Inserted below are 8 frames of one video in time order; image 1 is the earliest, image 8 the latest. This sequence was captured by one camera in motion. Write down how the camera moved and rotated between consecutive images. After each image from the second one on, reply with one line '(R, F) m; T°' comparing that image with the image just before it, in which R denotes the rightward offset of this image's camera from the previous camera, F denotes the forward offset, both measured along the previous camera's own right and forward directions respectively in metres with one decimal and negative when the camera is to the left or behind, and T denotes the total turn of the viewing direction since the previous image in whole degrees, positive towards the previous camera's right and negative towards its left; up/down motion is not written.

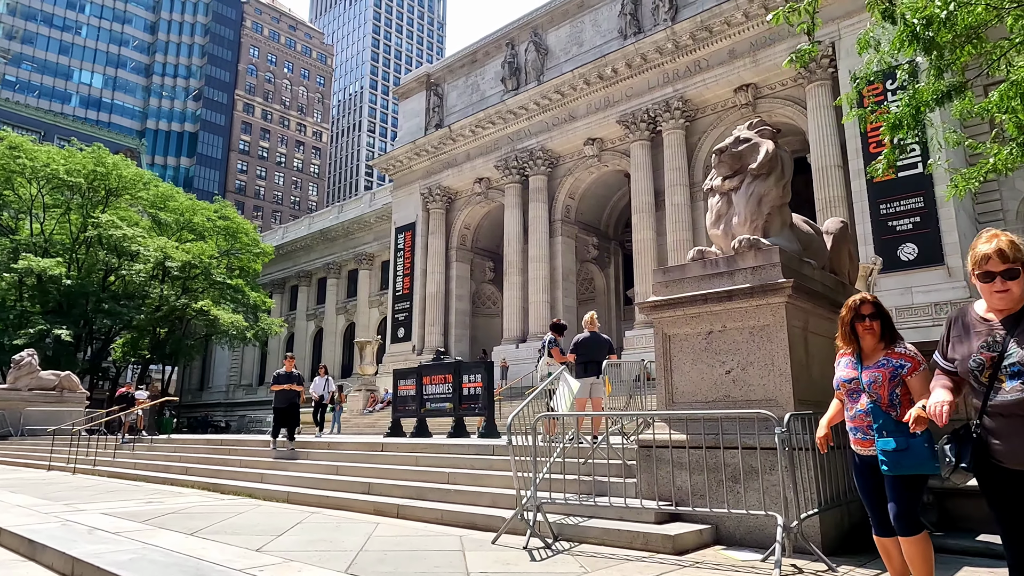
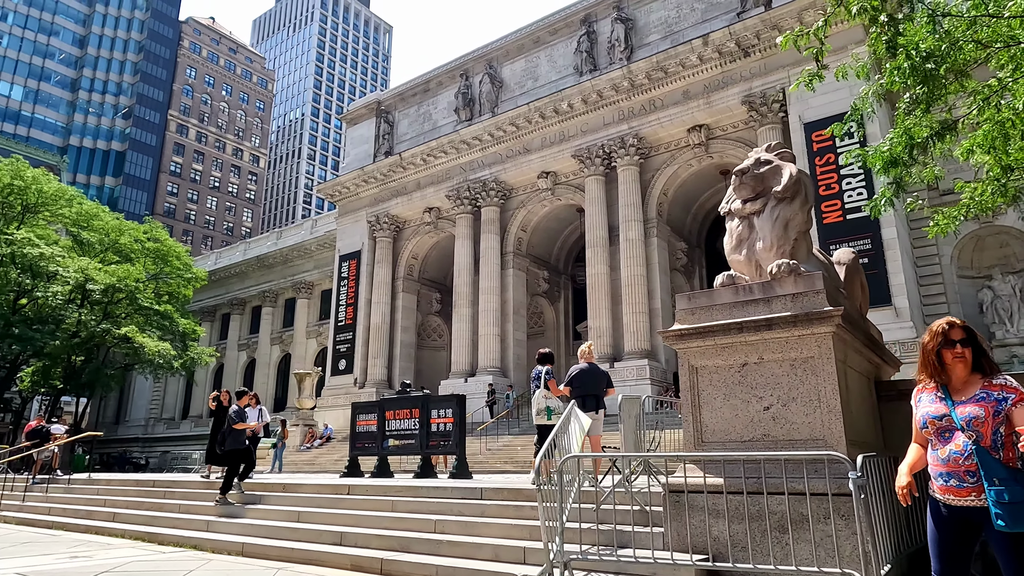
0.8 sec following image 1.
(-0.6, +0.6) m; +5°
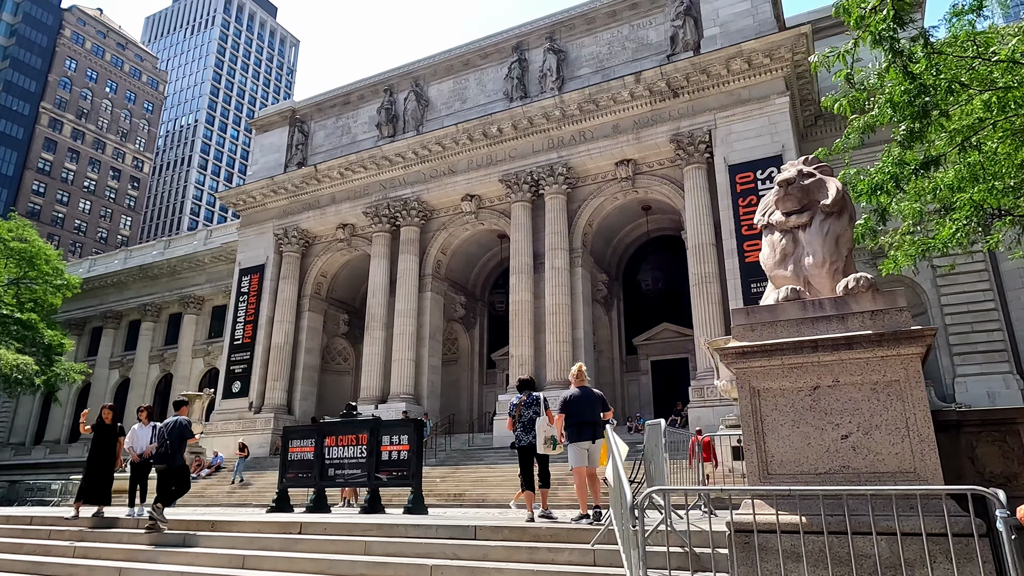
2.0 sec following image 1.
(-1.0, +0.9) m; +9°
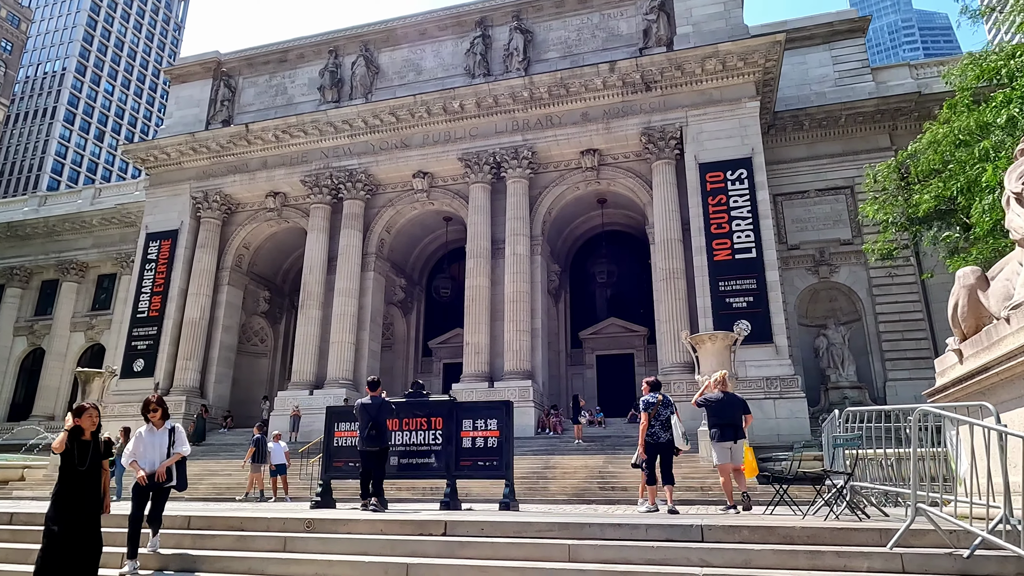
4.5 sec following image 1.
(-2.7, +1.3) m; +10°
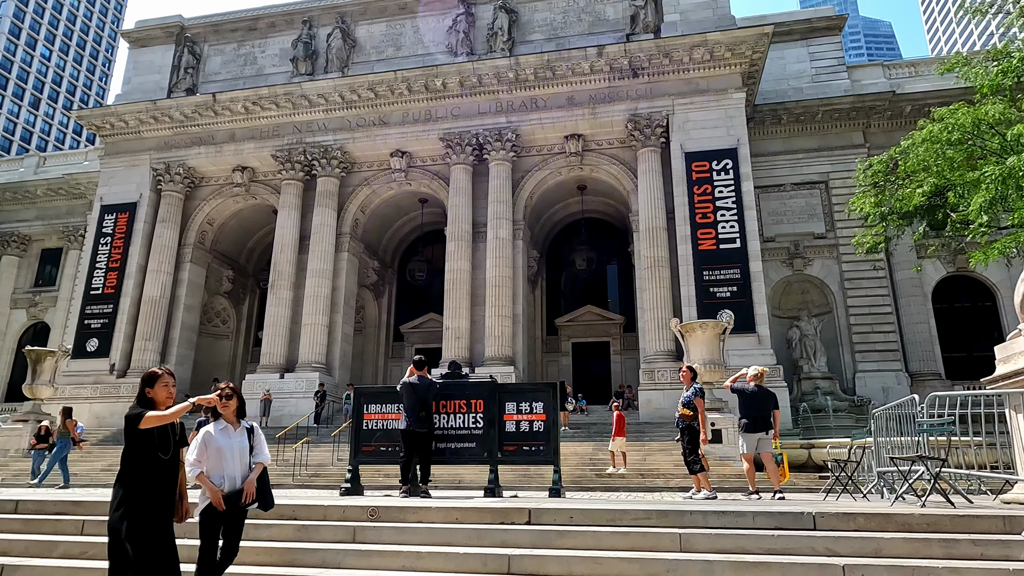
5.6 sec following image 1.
(-1.1, +0.4) m; +4°
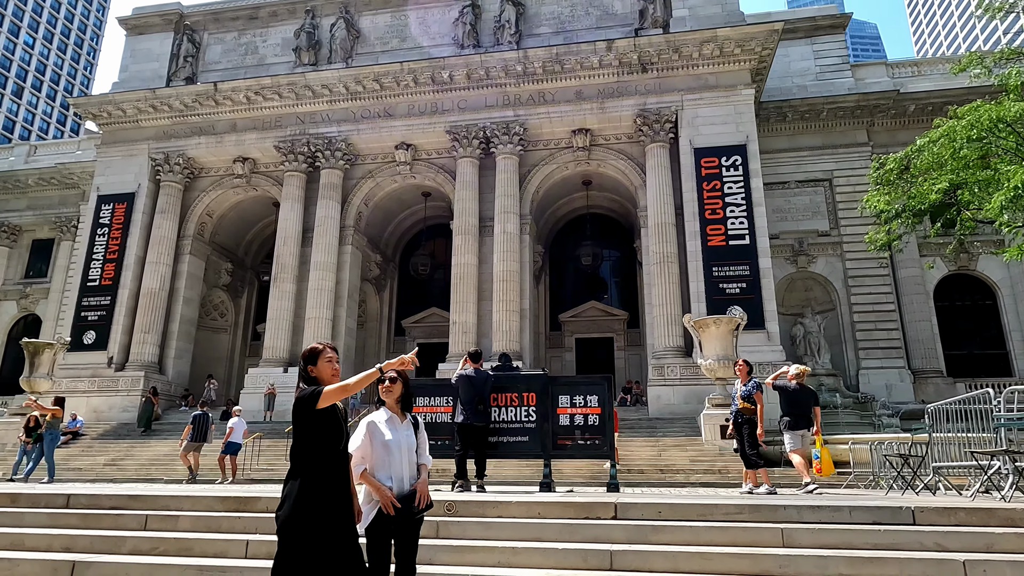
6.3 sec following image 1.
(-0.8, +0.2) m; +1°
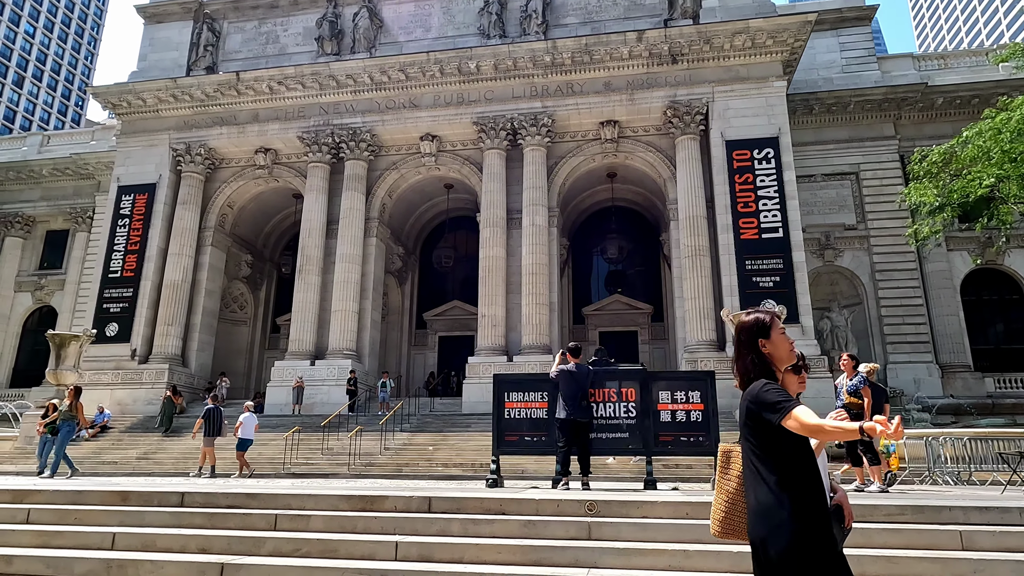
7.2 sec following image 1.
(-1.1, +0.2) m; 0°
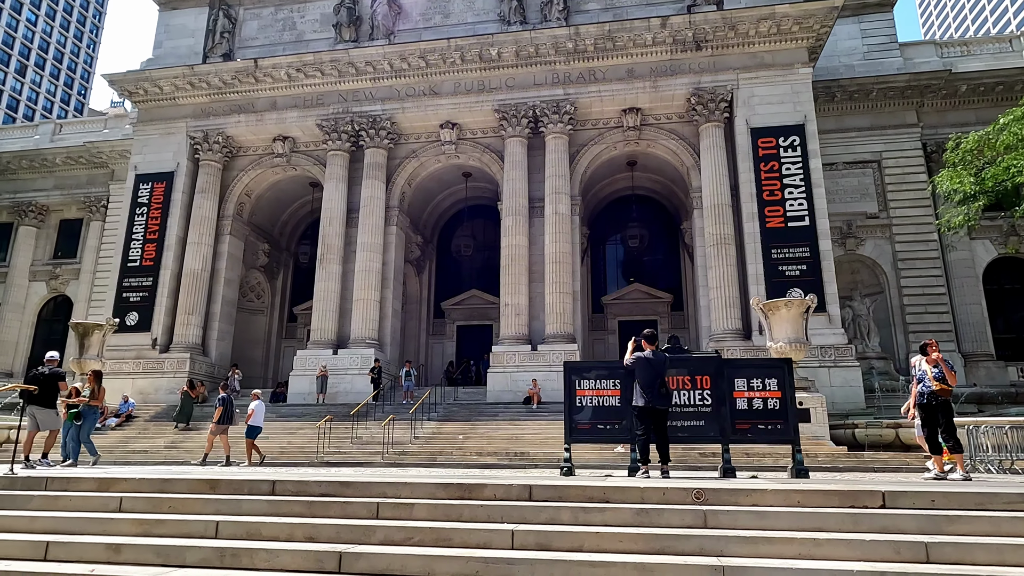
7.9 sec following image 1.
(-0.8, +0.1) m; 0°
